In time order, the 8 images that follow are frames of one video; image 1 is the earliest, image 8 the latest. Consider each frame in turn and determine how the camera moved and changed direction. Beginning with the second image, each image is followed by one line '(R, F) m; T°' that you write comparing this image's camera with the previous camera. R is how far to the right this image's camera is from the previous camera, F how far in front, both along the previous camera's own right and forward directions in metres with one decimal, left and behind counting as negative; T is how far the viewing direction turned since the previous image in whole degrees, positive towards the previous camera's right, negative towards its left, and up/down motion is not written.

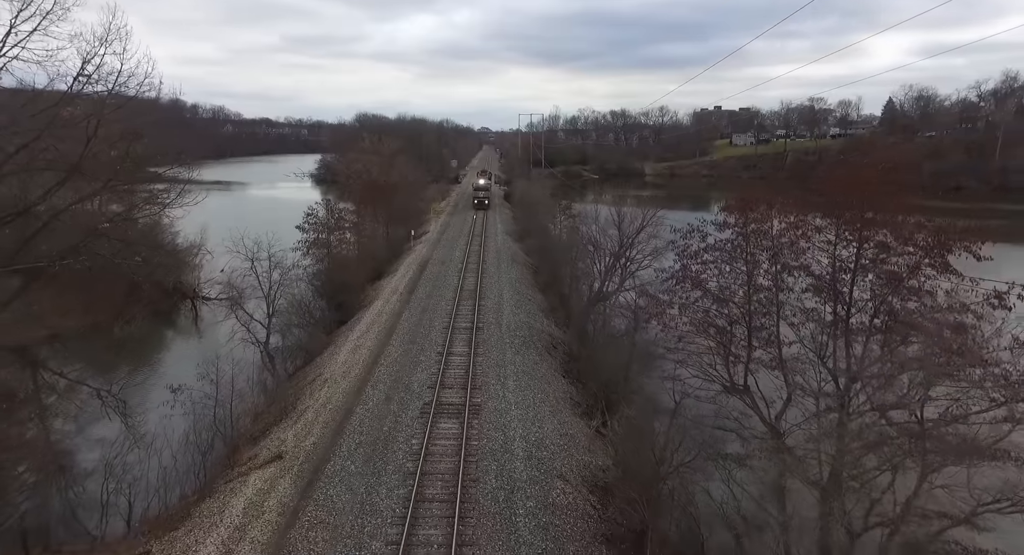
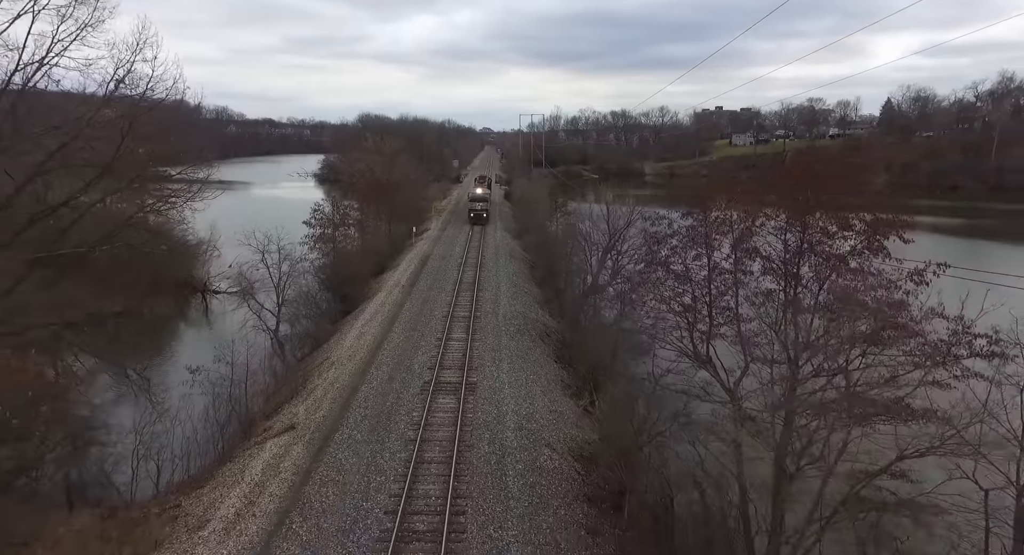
(+0.3, -1.3) m; 0°
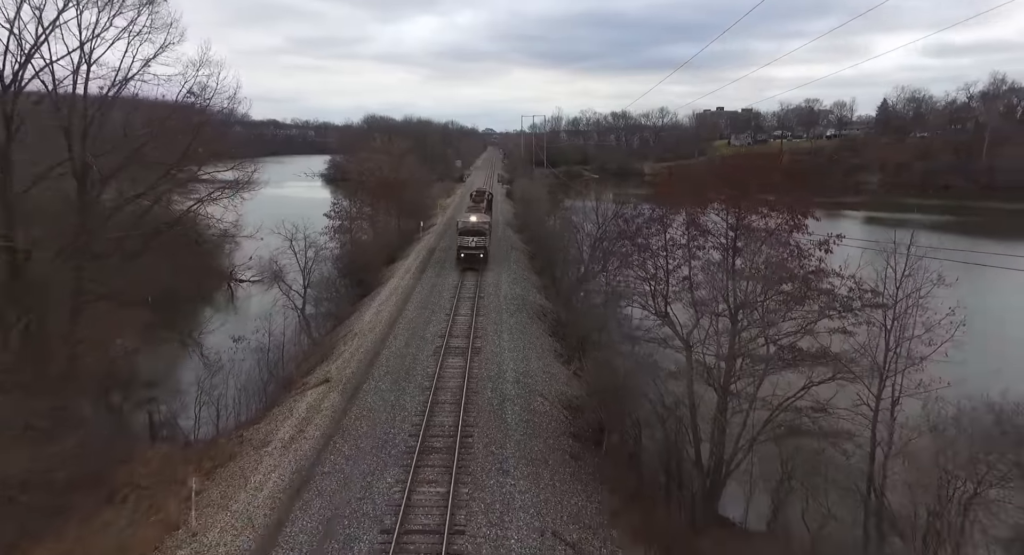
(+0.1, -2.9) m; 0°
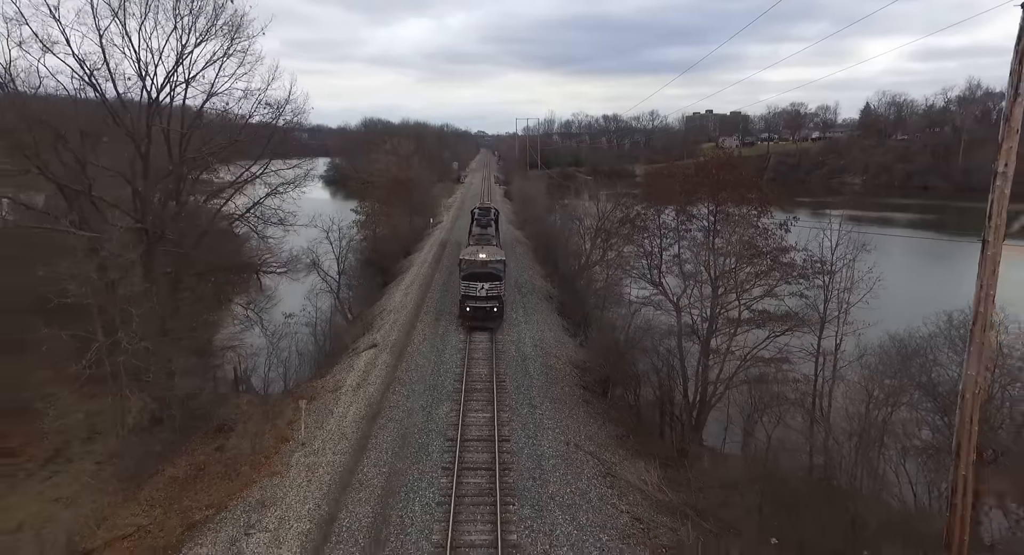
(-1.0, -3.4) m; +1°
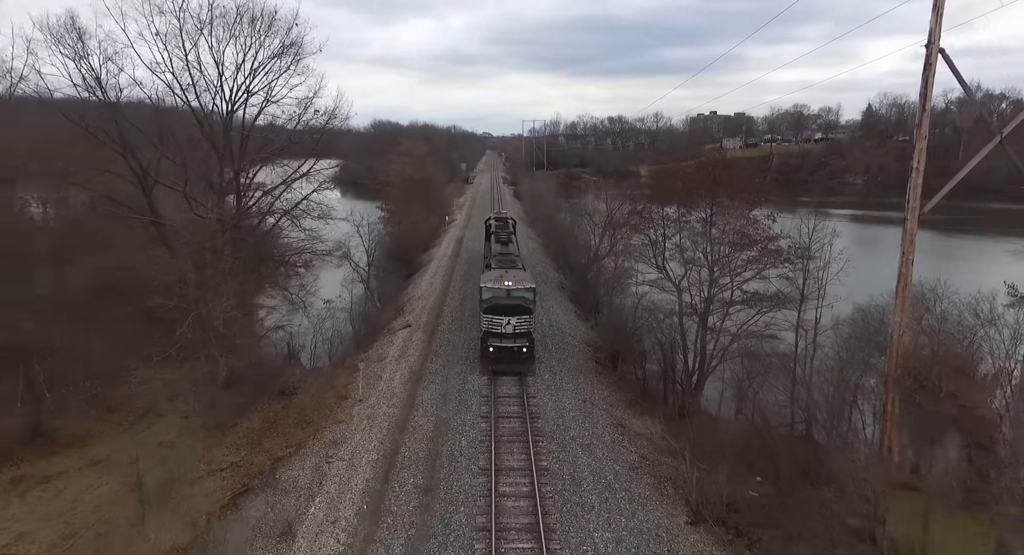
(-0.6, -2.5) m; 0°
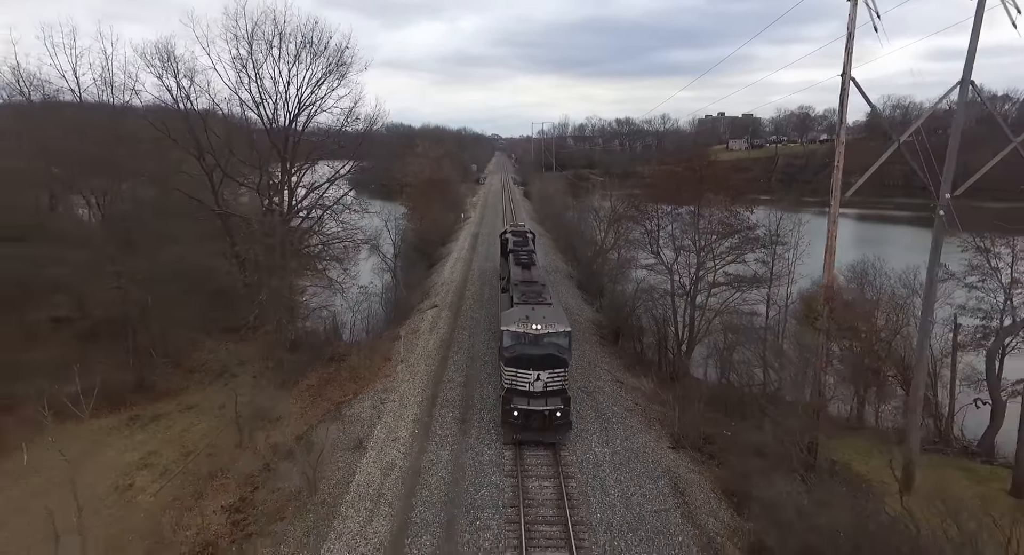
(-0.3, -3.3) m; -1°
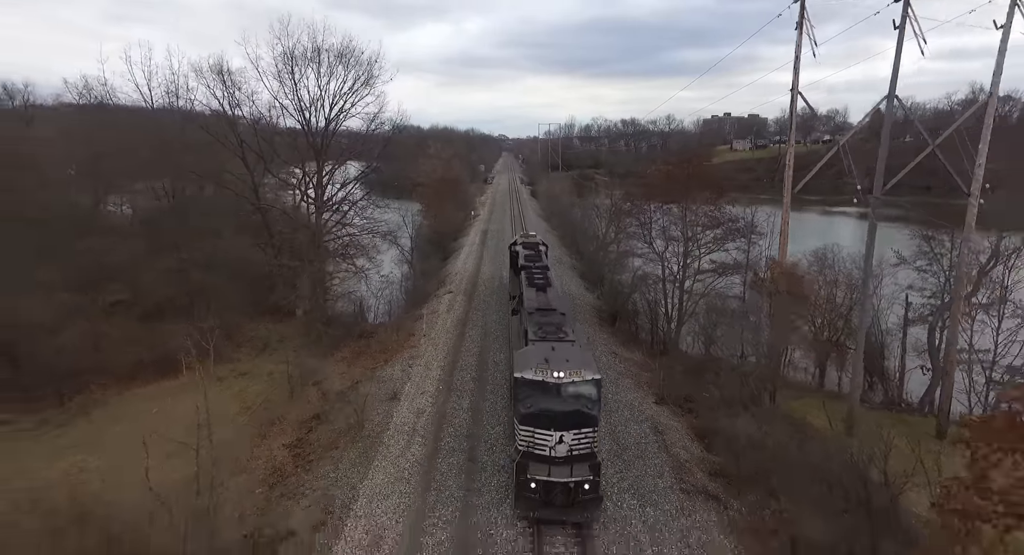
(-0.1, -2.9) m; -1°
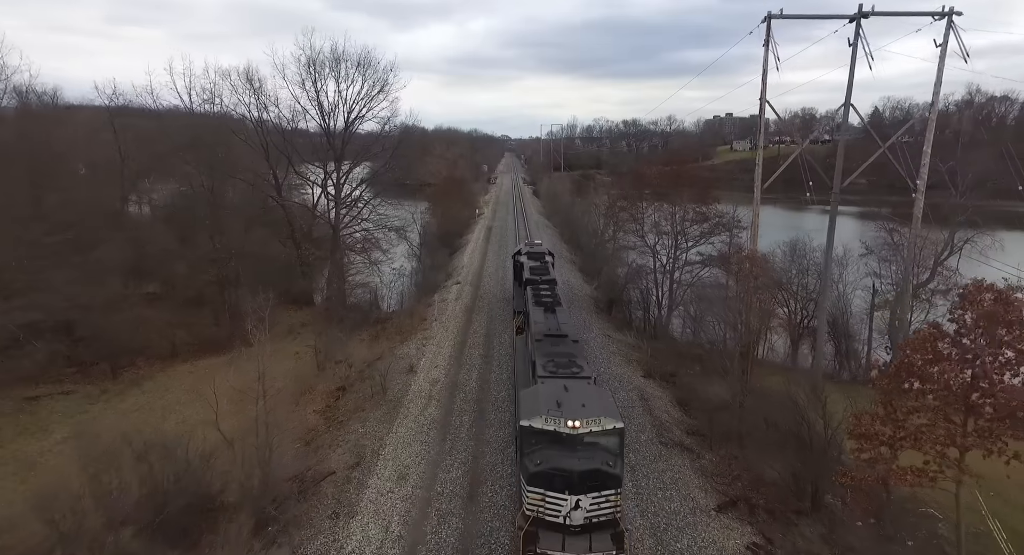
(0.0, -2.3) m; 0°
